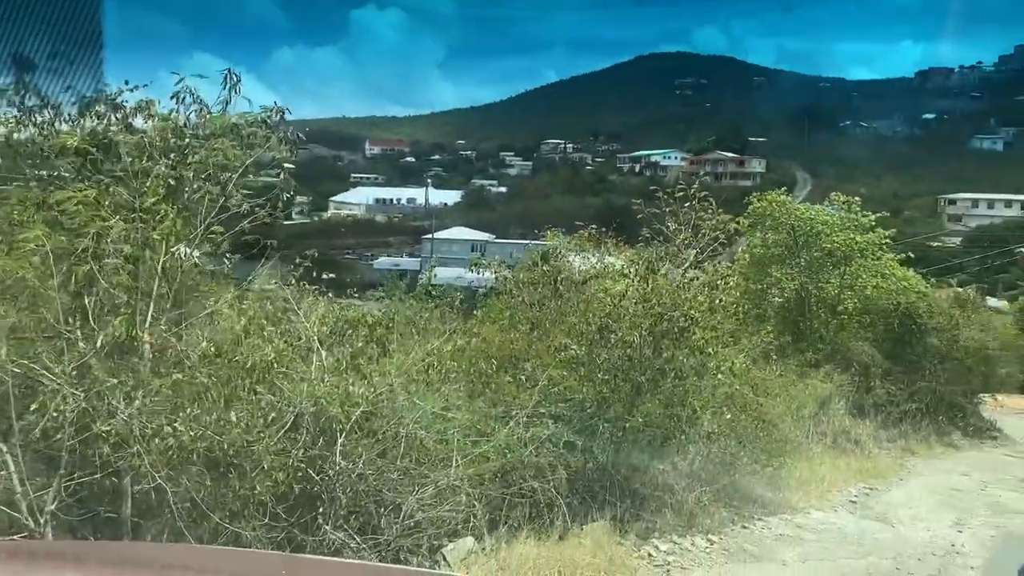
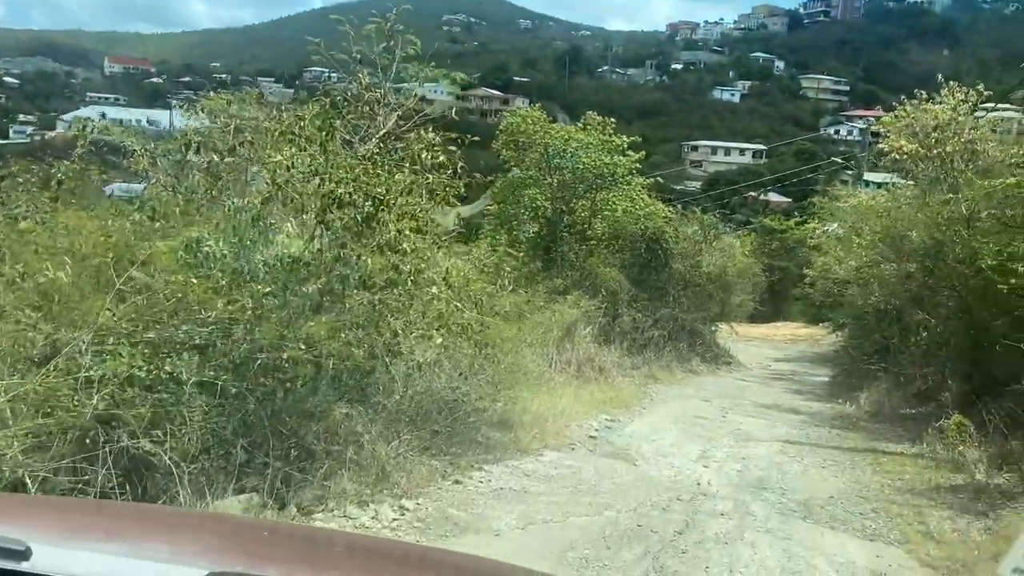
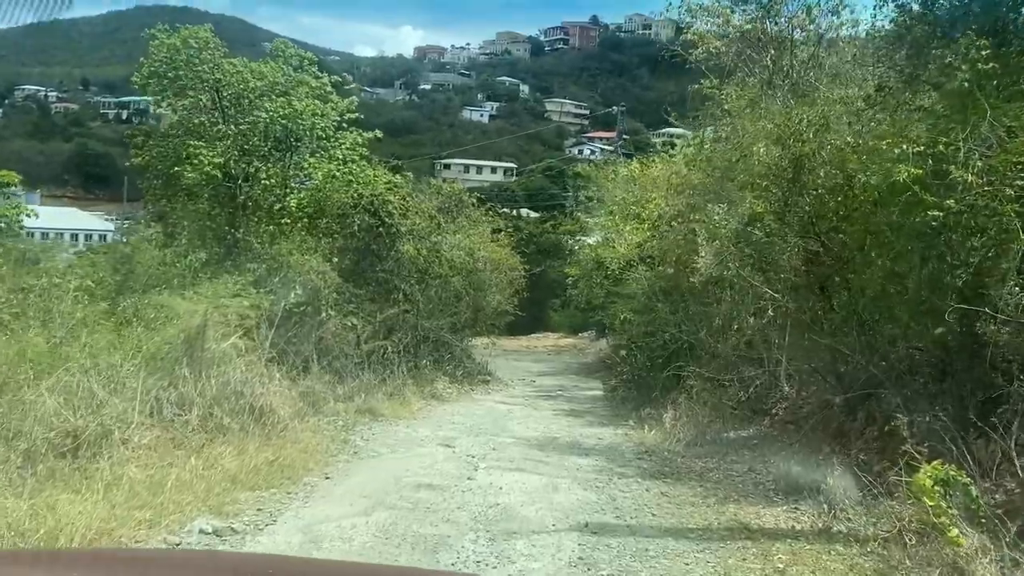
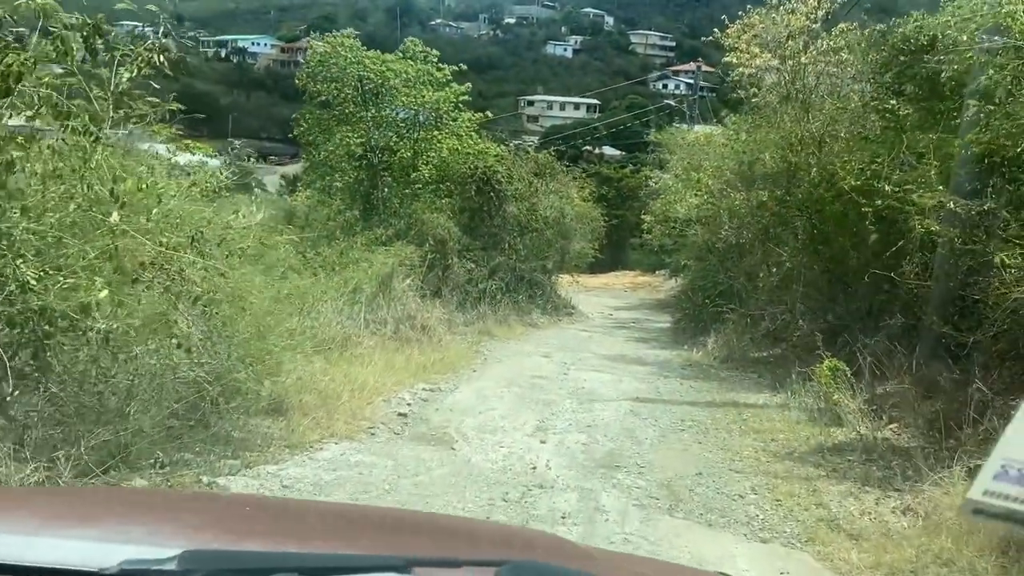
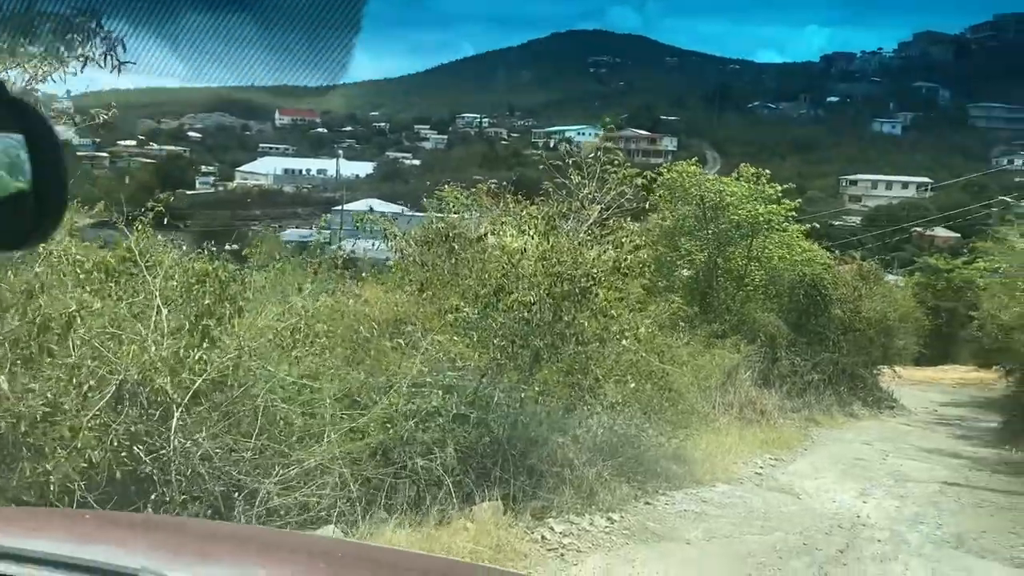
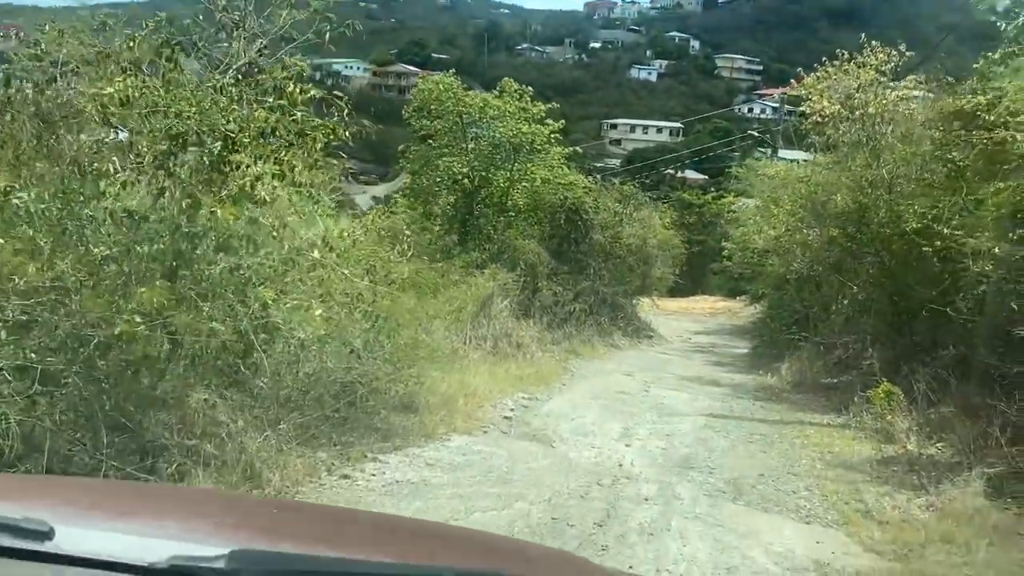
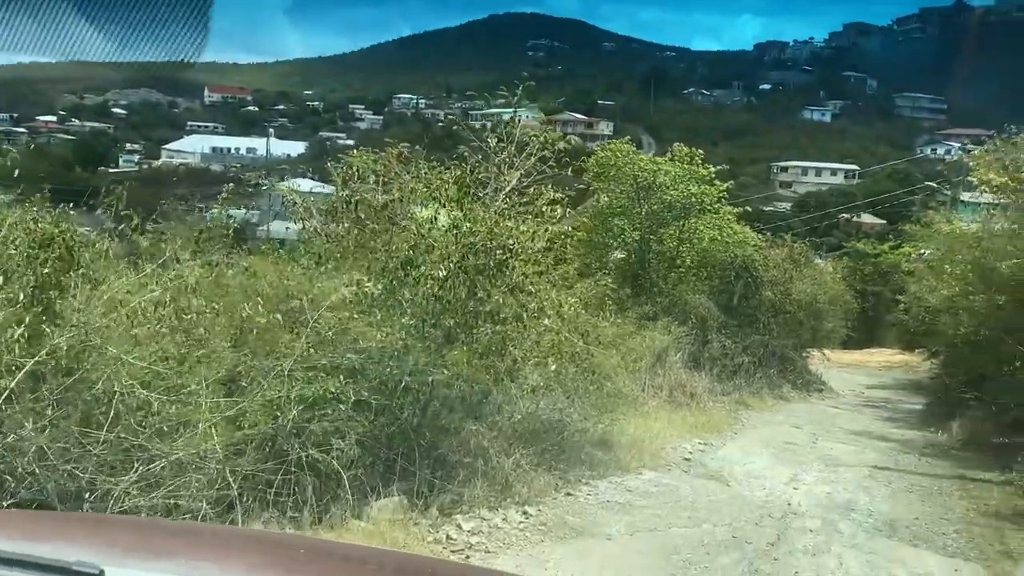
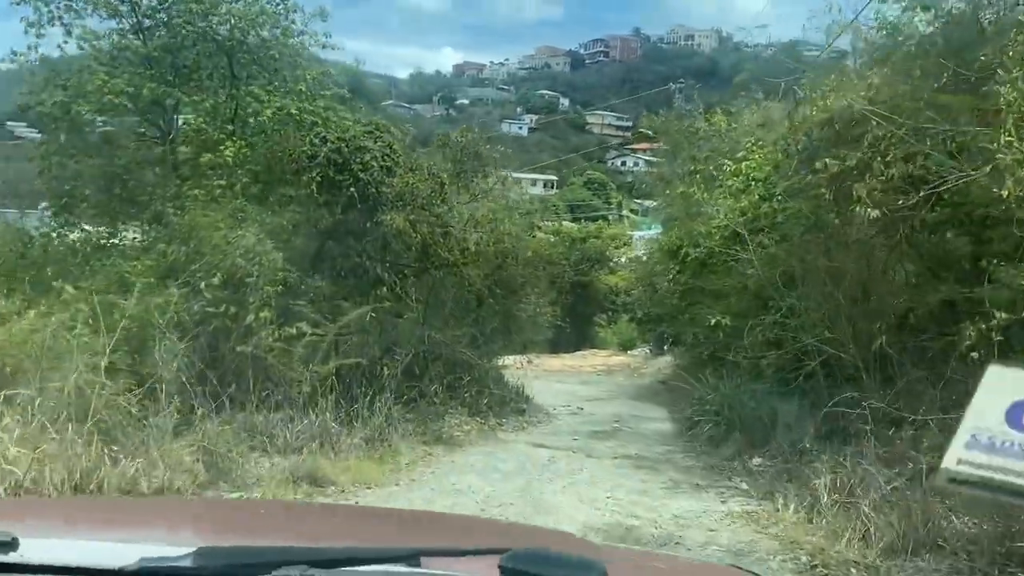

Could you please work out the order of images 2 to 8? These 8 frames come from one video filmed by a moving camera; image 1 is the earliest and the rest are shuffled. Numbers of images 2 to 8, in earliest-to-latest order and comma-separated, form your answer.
5, 7, 2, 6, 4, 3, 8
